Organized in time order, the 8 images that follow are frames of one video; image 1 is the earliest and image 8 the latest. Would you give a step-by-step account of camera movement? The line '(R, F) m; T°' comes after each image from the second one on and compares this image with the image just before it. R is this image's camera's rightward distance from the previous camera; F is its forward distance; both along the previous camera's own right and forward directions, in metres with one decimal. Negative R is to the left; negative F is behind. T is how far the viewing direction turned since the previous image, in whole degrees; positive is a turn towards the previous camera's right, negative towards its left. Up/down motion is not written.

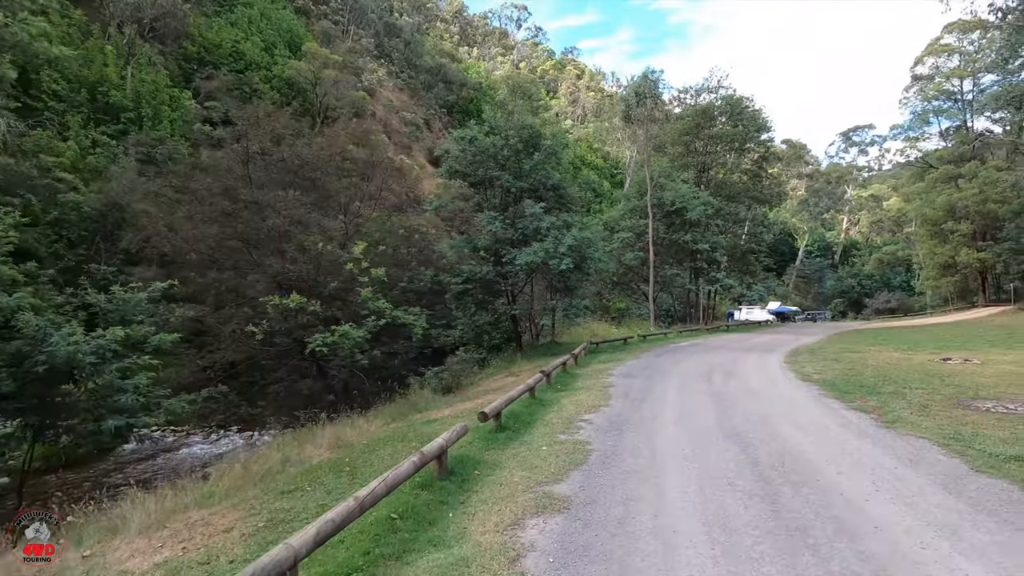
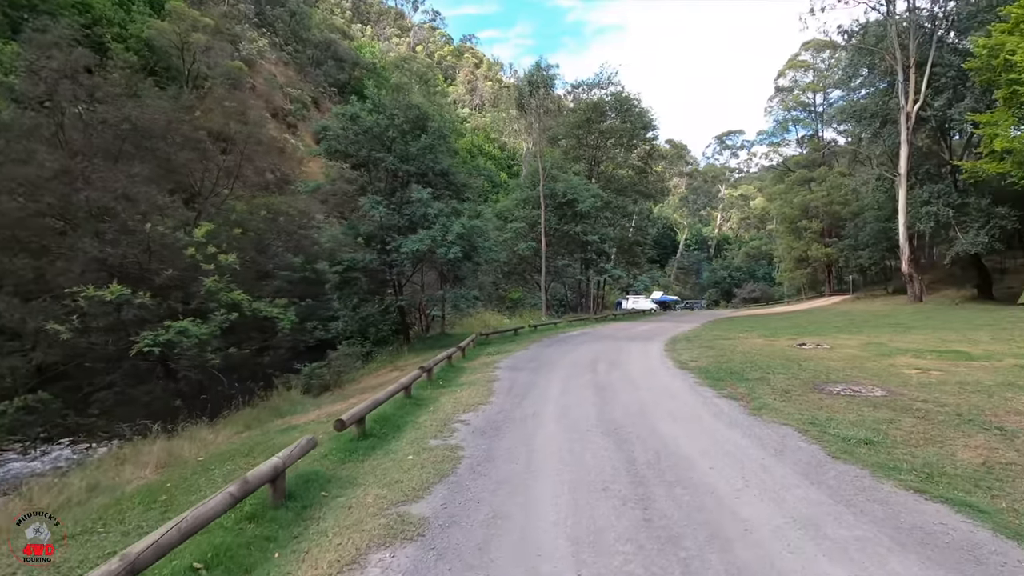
(+0.4, +0.6) m; +11°
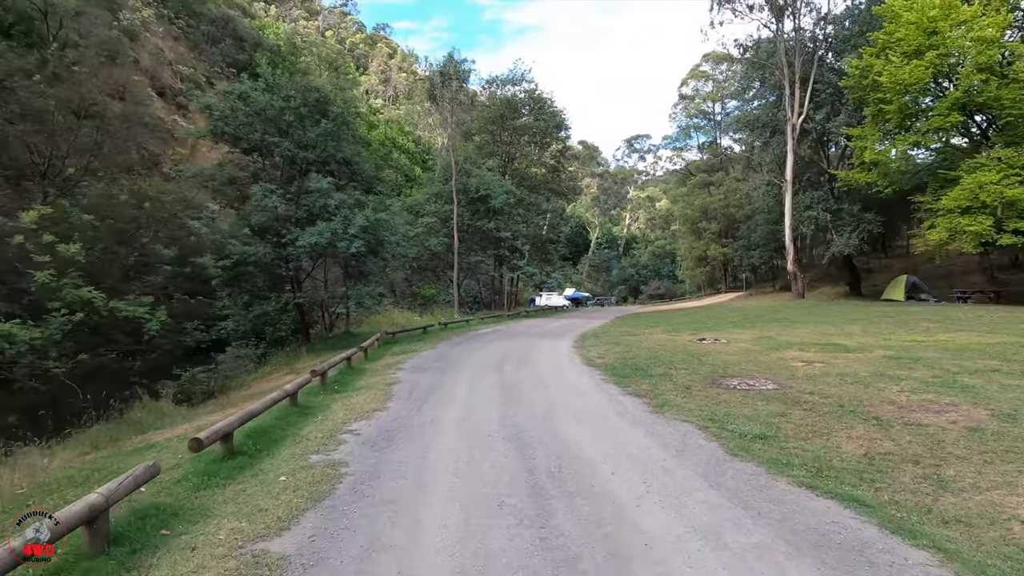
(+0.2, +0.4) m; +9°
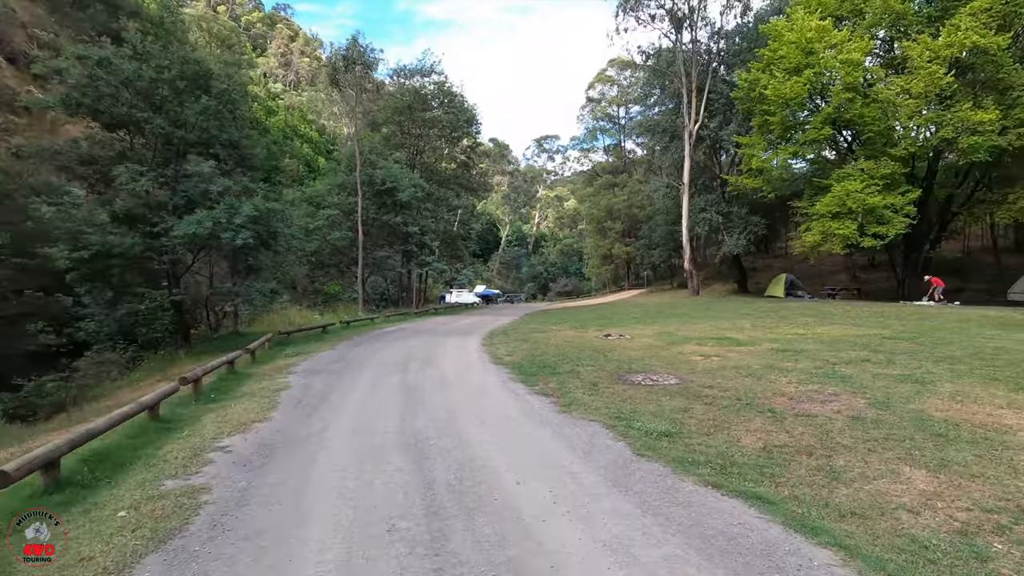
(+0.1, +0.4) m; +10°
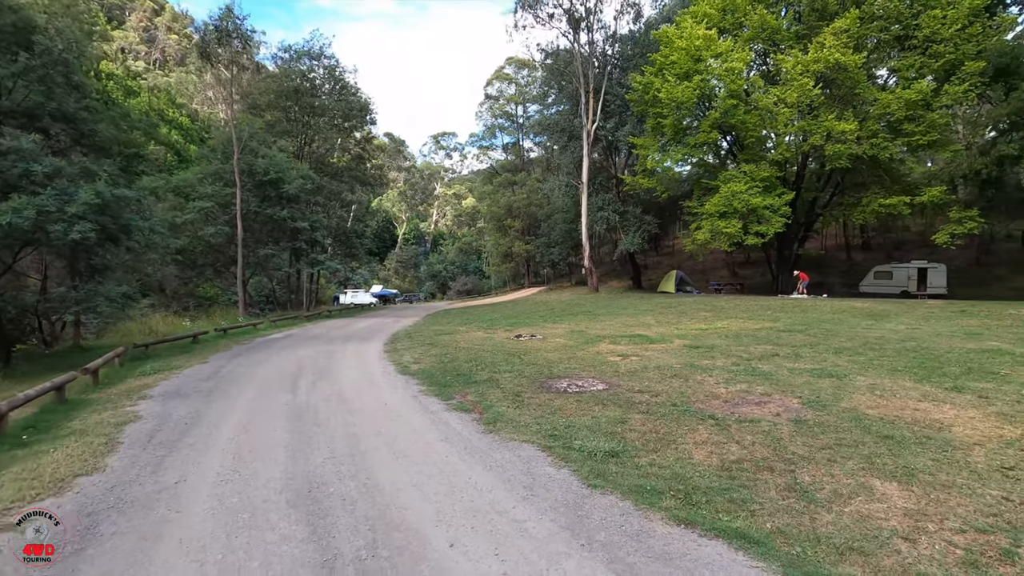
(-0.2, +1.0) m; +11°
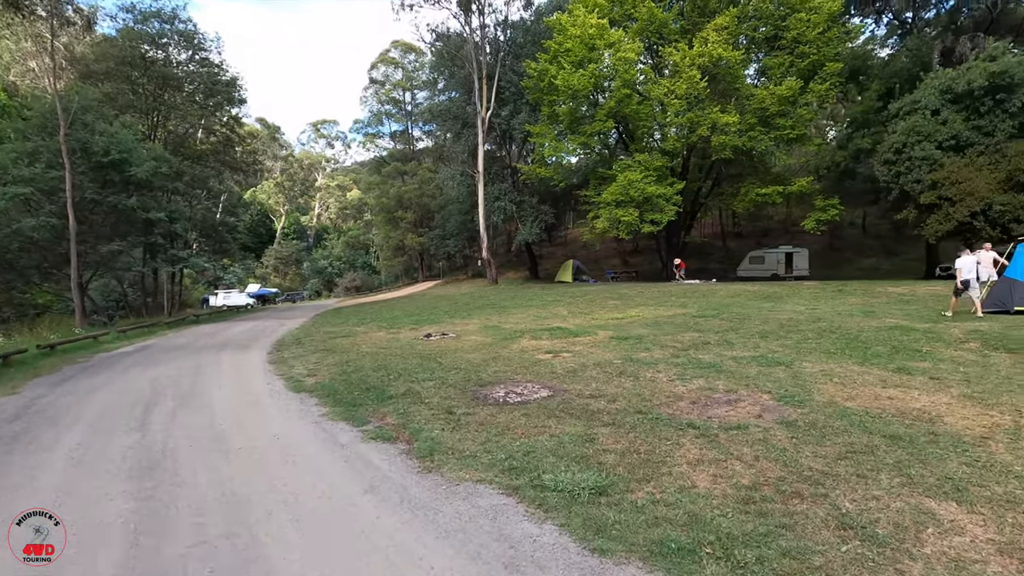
(-0.4, +1.4) m; +12°
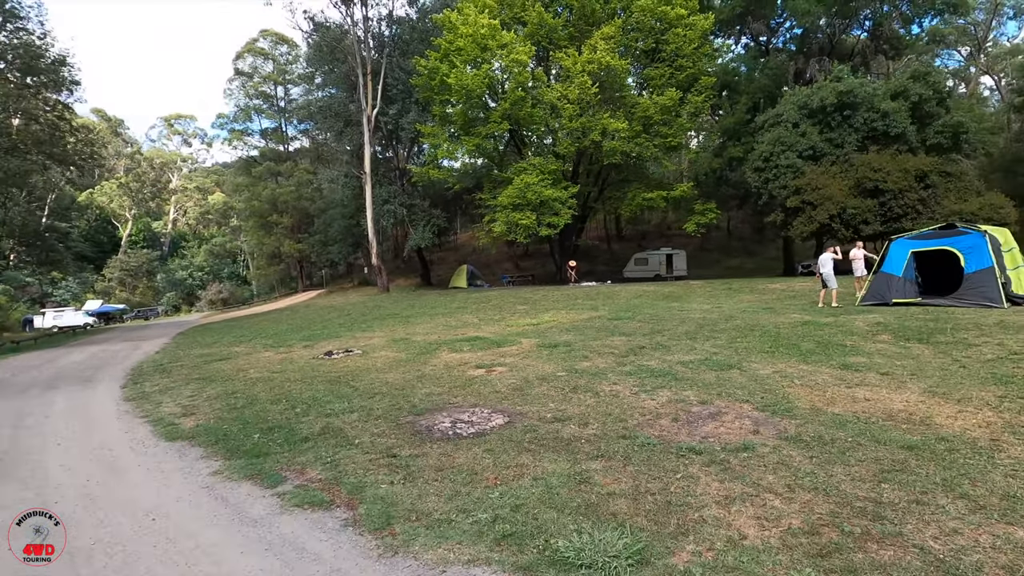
(-0.7, +1.1) m; +12°
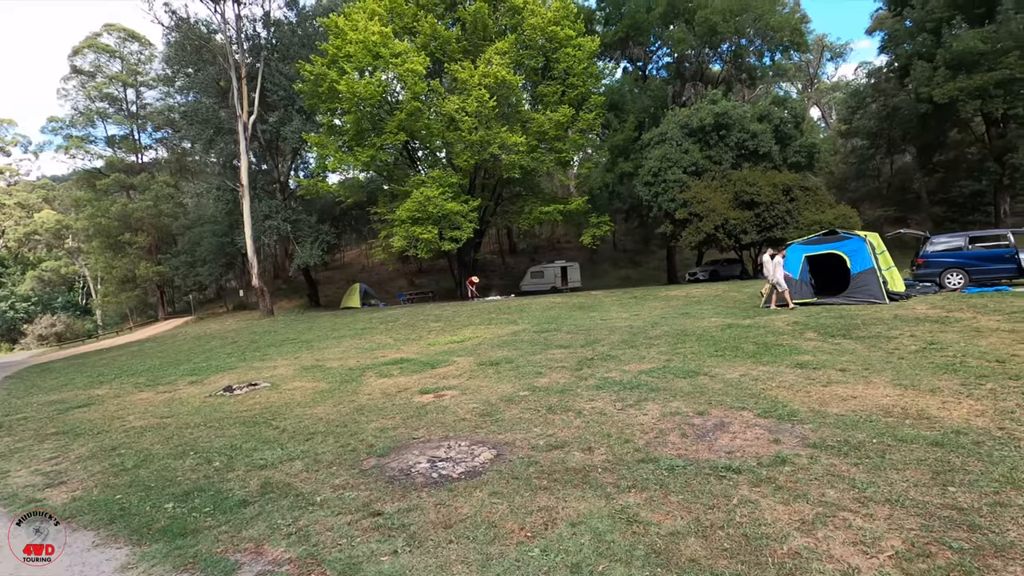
(-0.9, +0.8) m; +12°
